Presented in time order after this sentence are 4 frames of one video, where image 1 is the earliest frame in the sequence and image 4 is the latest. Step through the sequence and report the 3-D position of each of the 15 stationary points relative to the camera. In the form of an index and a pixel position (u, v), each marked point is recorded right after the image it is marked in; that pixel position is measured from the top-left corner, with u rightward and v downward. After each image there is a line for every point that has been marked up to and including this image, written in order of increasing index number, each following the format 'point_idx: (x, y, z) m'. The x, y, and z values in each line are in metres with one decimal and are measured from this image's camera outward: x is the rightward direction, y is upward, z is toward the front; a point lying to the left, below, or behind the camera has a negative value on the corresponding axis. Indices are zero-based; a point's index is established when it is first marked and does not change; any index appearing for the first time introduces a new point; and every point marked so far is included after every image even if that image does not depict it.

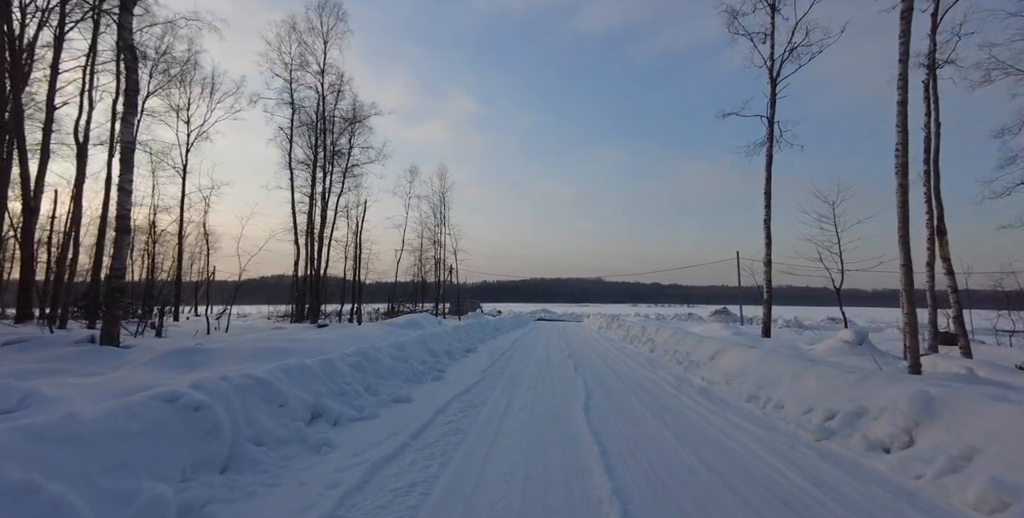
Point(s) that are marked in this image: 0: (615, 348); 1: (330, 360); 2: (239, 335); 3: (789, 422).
0: (+3.9, -3.4, +18.6) m
1: (-2.7, -1.5, +7.2) m
2: (-9.5, -2.6, +17.1) m
3: (+3.3, -2.0, +5.9) m
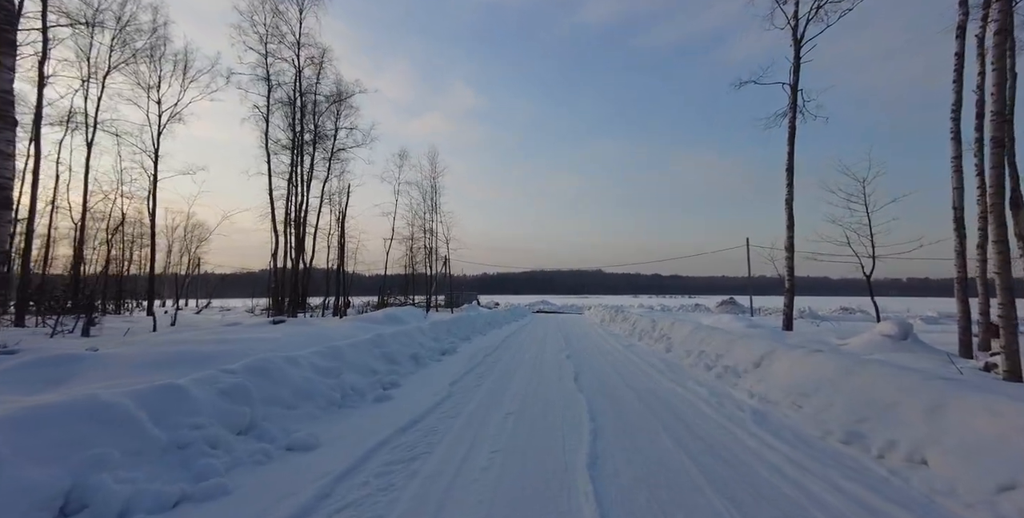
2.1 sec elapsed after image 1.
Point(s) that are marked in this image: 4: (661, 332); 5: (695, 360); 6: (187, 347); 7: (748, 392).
0: (+3.5, -2.8, +15.9) m
1: (-3.0, -1.1, +4.5) m
2: (-9.8, -2.2, +14.4) m
3: (+3.0, -1.6, +3.2) m
4: (+4.8, -2.4, +16.0) m
5: (+4.0, -2.2, +10.8) m
6: (-7.2, -1.9, +10.9) m
7: (+3.5, -2.0, +7.3) m
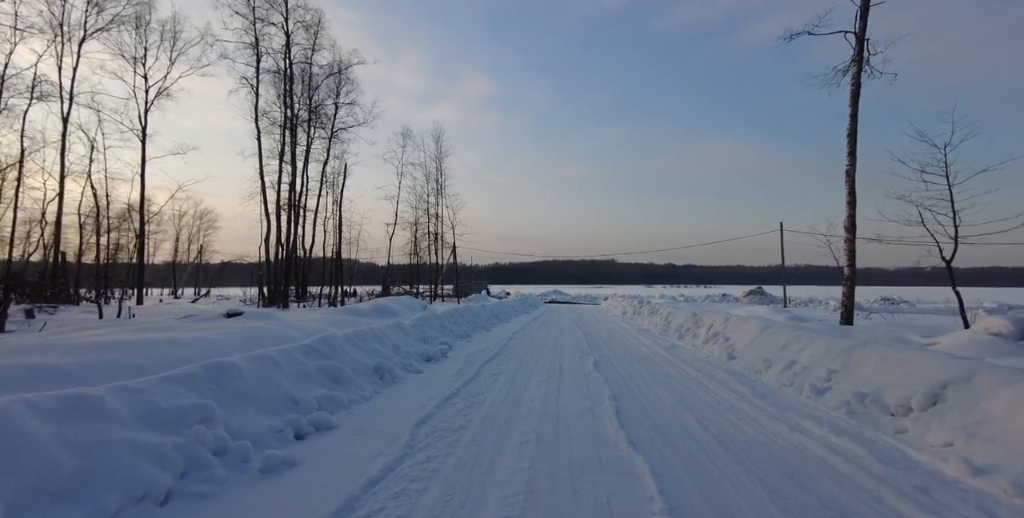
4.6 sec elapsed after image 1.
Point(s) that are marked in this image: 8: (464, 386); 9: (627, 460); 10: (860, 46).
0: (+3.8, -2.3, +12.6) m
1: (-3.0, -0.8, +1.3) m
2: (-9.6, -1.6, +11.4) m
3: (+2.9, -1.3, -0.1) m
4: (+5.1, -1.8, +12.7) m
5: (+4.1, -1.8, +7.4) m
6: (-7.0, -1.5, +7.8) m
7: (+3.5, -1.6, +3.9) m
8: (-0.7, -1.9, +7.3) m
9: (+1.0, -1.8, +4.3) m
10: (+13.5, +8.3, +19.2) m
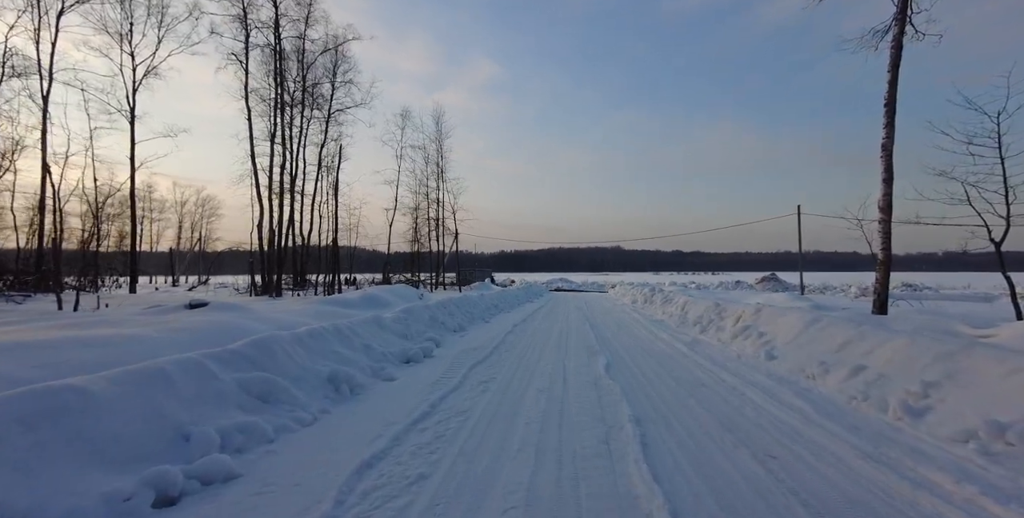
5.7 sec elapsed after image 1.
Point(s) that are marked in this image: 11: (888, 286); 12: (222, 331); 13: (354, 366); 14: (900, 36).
0: (+3.7, -1.9, +10.9) m
1: (-3.2, -0.7, -0.3) m
2: (-9.7, -1.3, +9.9) m
3: (+2.7, -1.2, -1.8) m
4: (+5.0, -1.4, +11.0) m
5: (+4.0, -1.5, +5.8) m
6: (-7.1, -1.2, +6.3) m
7: (+3.4, -1.4, +2.3) m
8: (-0.8, -1.6, +5.7) m
9: (+0.9, -1.6, +2.7) m
10: (+13.6, +8.9, +17.2) m
11: (+14.1, -1.0, +18.3) m
12: (-5.0, -1.2, +8.6) m
13: (-2.1, -1.4, +6.5) m
14: (+13.6, +7.8, +17.3) m
